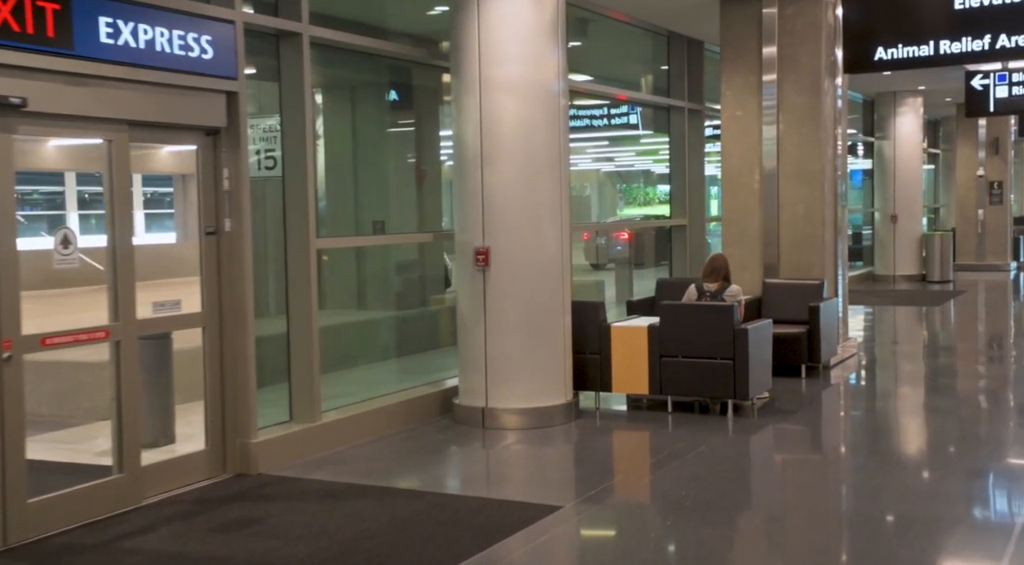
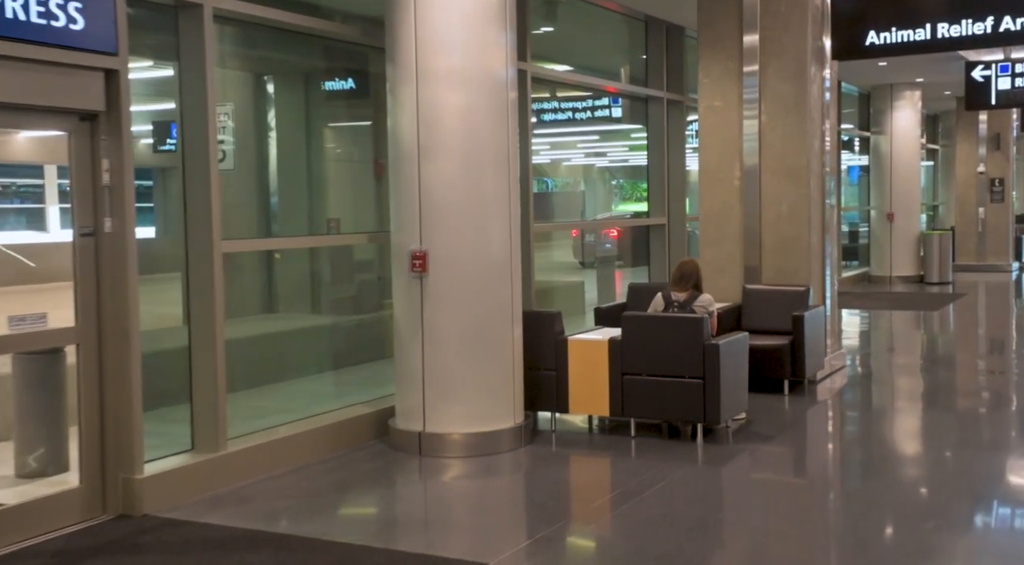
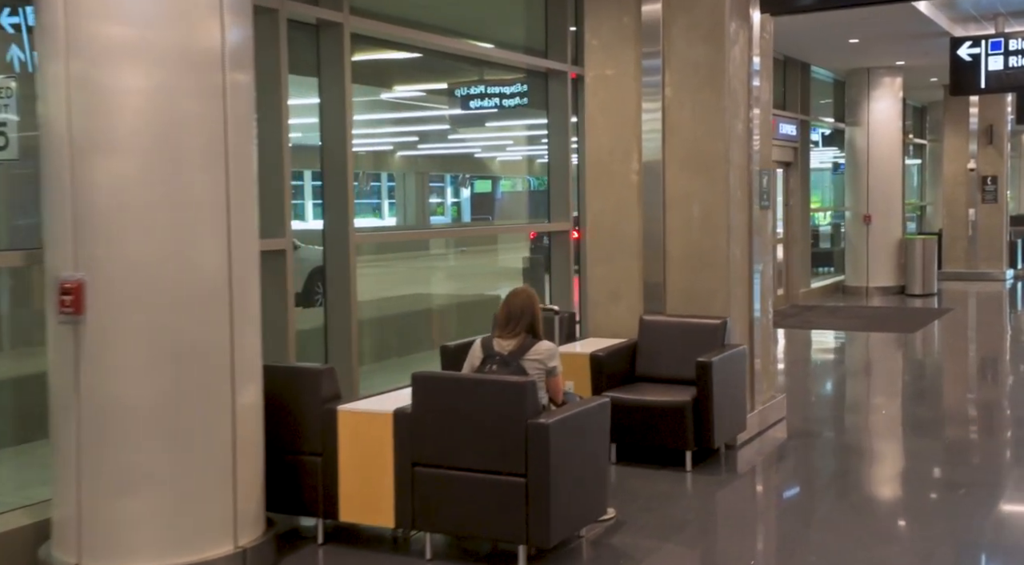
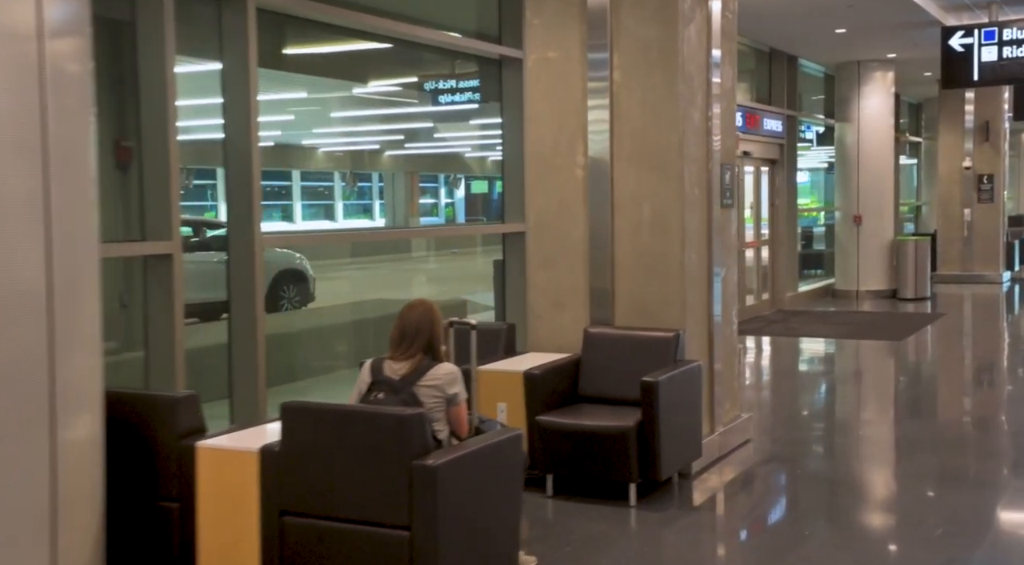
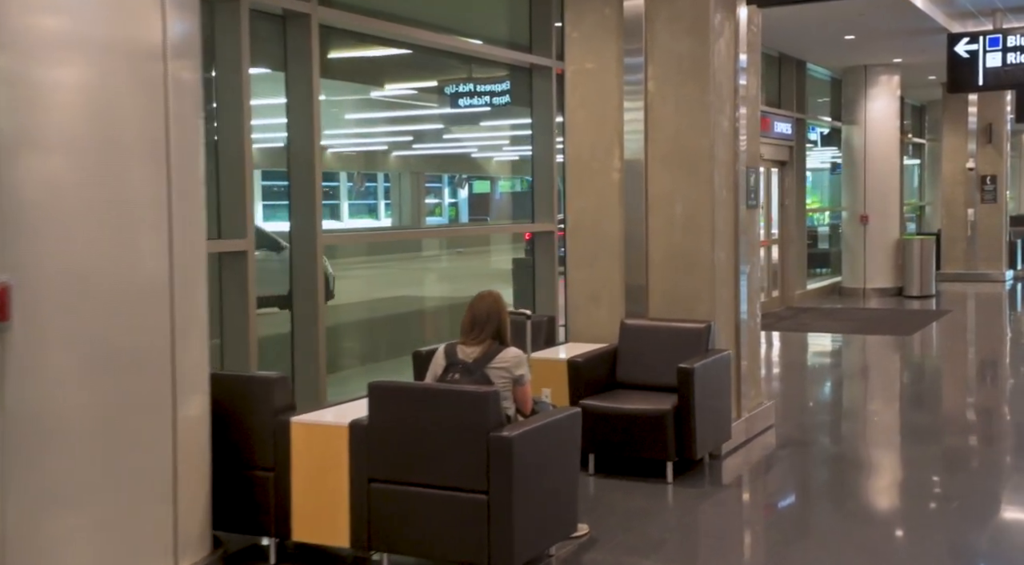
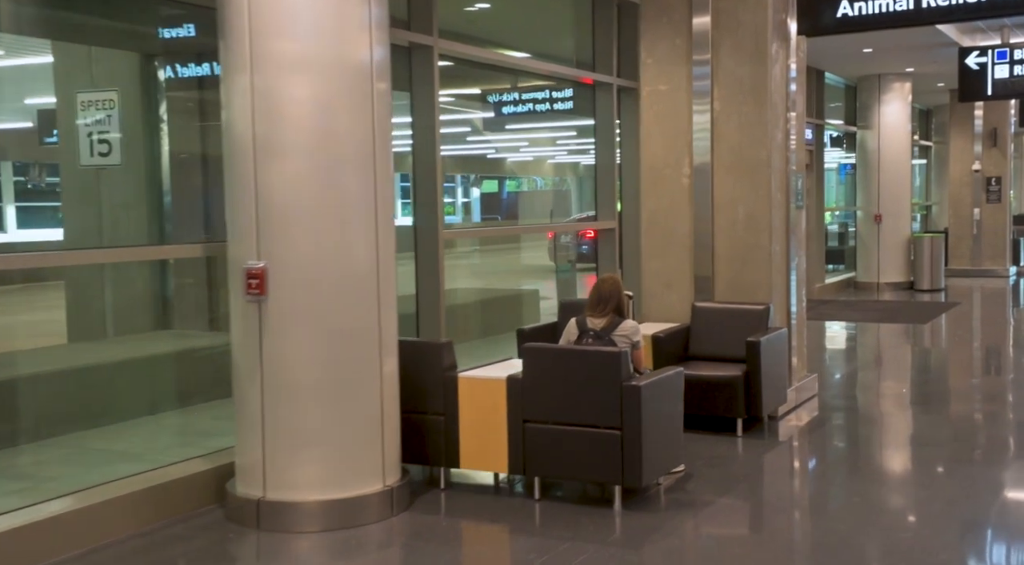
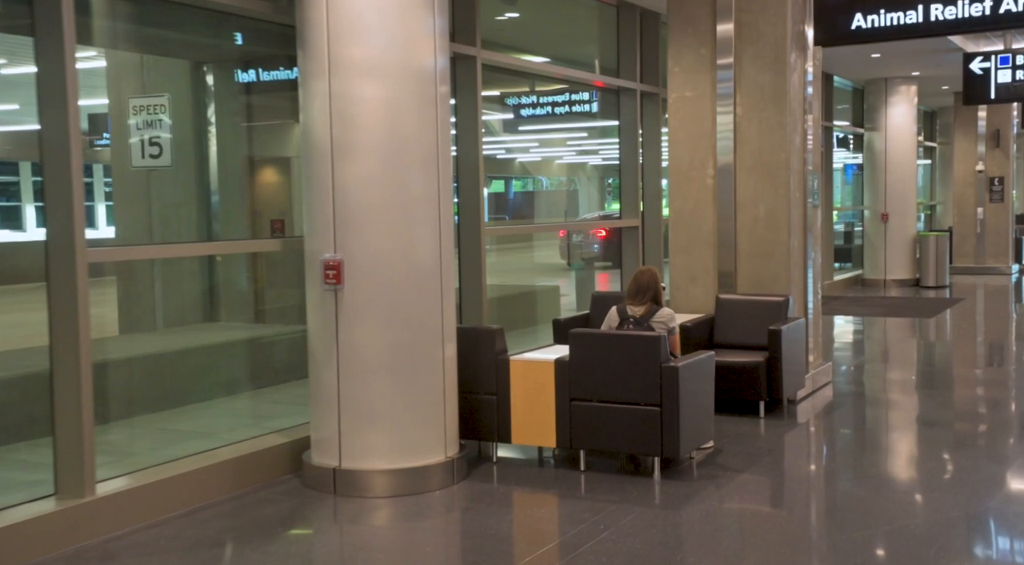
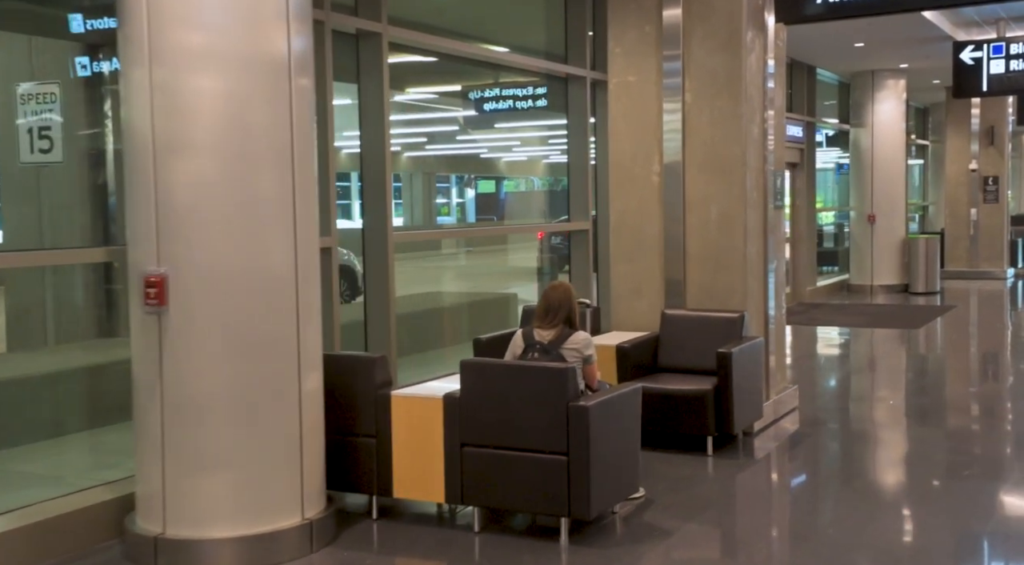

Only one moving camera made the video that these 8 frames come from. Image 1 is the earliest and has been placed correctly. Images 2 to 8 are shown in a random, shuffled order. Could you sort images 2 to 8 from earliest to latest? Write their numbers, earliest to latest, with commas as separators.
2, 7, 6, 8, 3, 5, 4
